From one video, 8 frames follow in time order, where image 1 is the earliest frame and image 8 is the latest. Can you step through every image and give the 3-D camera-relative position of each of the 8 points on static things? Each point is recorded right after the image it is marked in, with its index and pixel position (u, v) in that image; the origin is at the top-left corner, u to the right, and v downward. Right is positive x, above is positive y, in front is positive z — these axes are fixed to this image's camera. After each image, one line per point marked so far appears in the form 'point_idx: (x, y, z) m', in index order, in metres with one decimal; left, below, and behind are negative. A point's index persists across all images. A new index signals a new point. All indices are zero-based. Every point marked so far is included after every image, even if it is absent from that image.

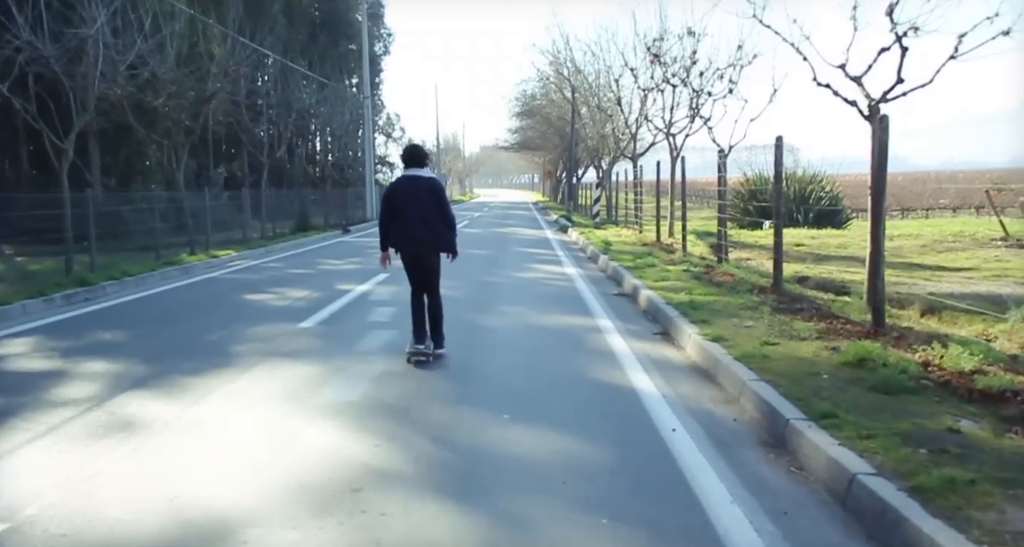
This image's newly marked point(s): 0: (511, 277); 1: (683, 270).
0: (0.0, -0.1, +15.0) m
1: (+3.1, 0.0, +14.1) m
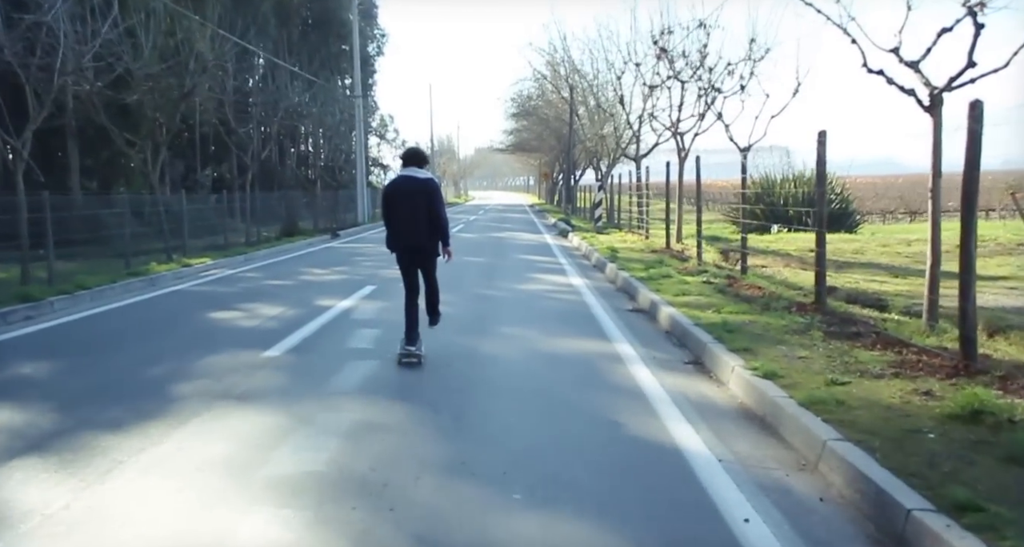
0: (0.0, -0.3, +13.6) m
1: (+3.1, -0.2, +12.7) m
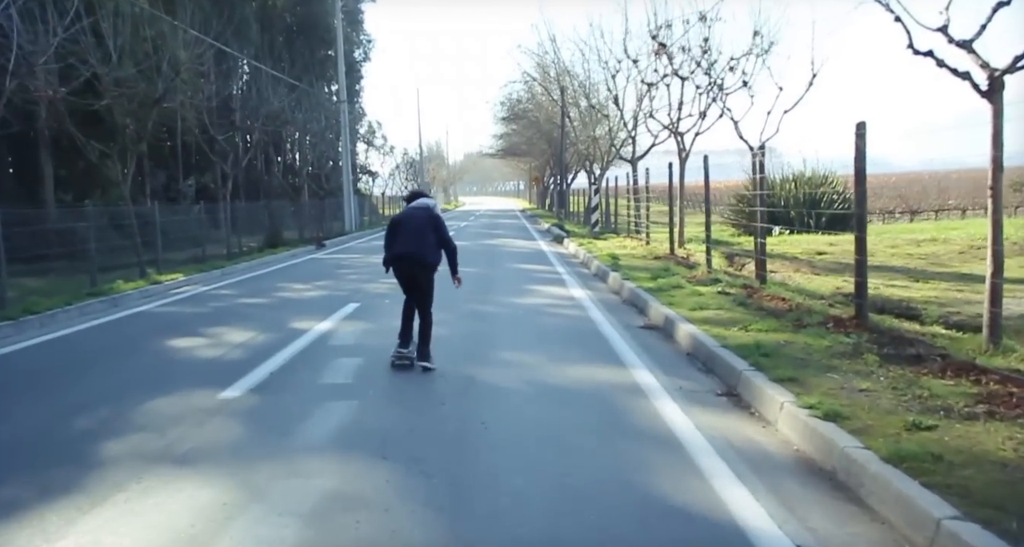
0: (0.0, -0.5, +12.4) m
1: (+3.0, -0.3, +11.5) m
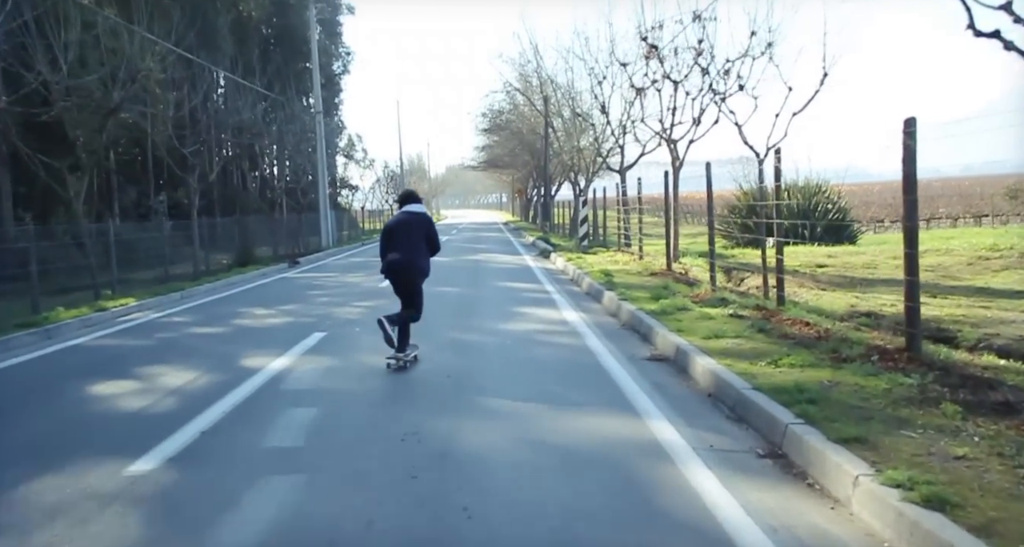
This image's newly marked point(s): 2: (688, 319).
0: (-0.2, -0.8, +11.0) m
1: (+2.9, -0.6, +10.2) m
2: (+2.3, -0.6, +10.5) m
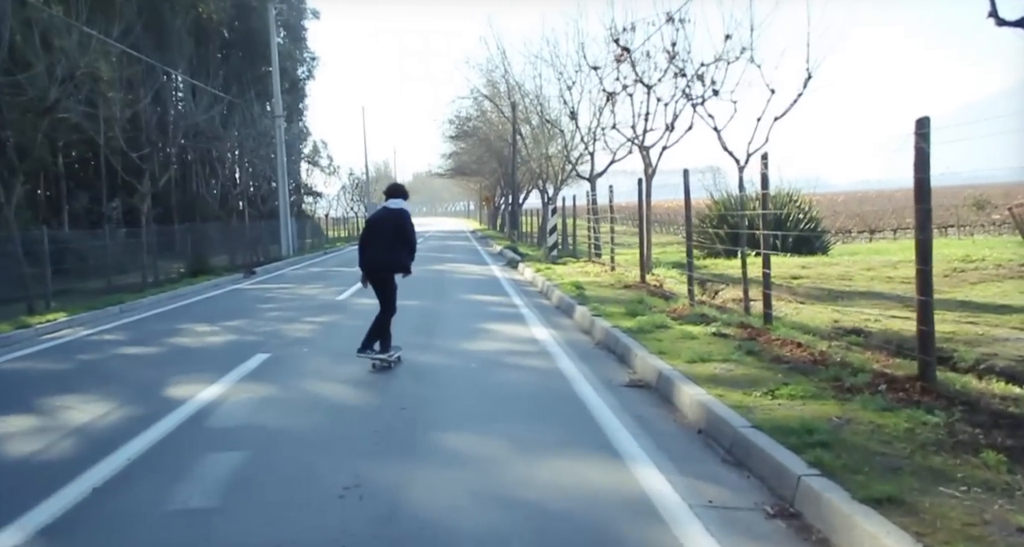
0: (-0.6, -1.0, +10.1) m
1: (+2.4, -0.8, +9.4) m
2: (+1.9, -0.8, +9.6) m
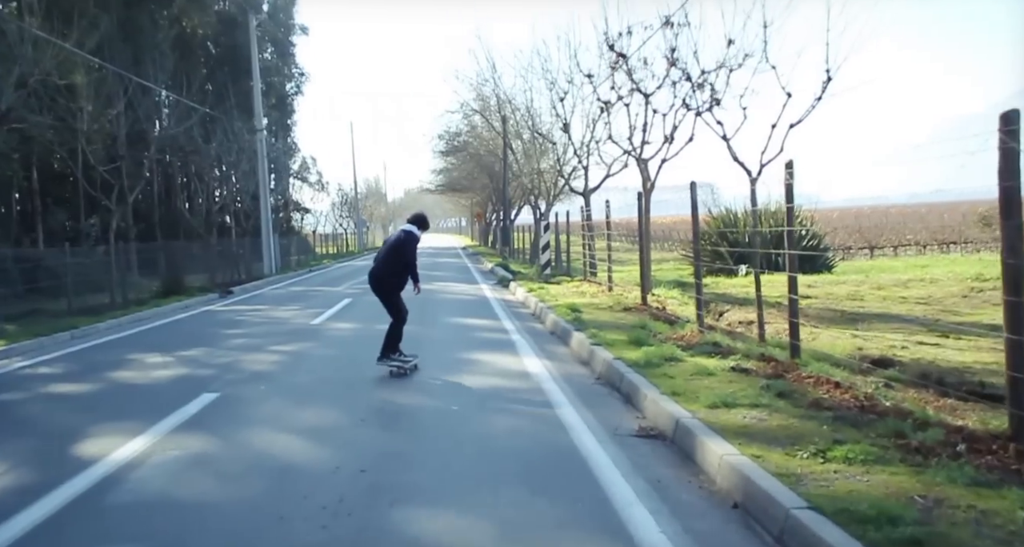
0: (-0.8, -1.3, +8.7) m
1: (+2.3, -1.0, +8.1) m
2: (+1.8, -1.1, +8.3) m
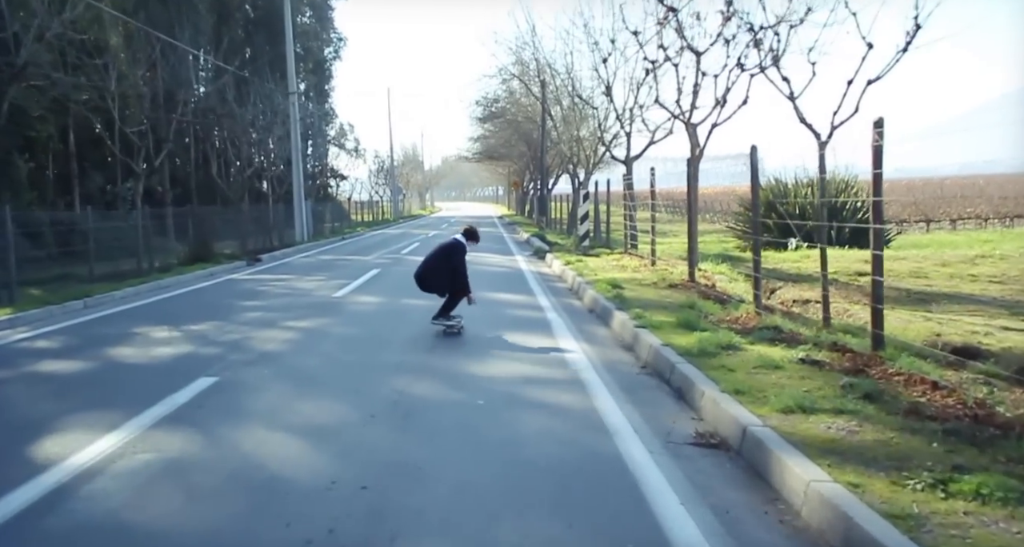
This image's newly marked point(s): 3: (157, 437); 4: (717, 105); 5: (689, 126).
0: (-0.4, -1.0, +7.7) m
1: (+2.6, -0.8, +6.9) m
2: (+2.1, -0.9, +7.2) m
3: (-2.6, -1.1, +5.6) m
4: (+4.6, +3.8, +17.9) m
5: (+4.1, +3.4, +18.2) m
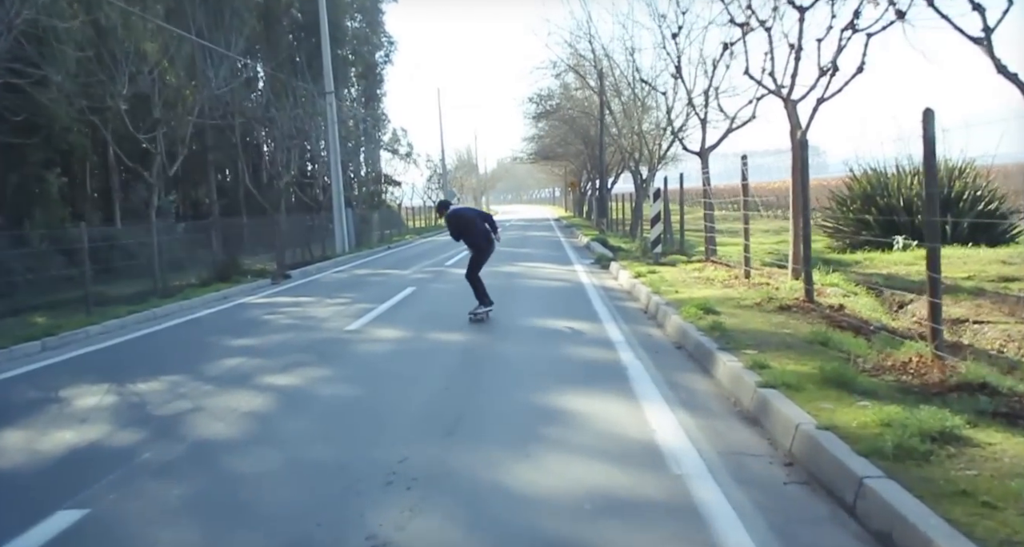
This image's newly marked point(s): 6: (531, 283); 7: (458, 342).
0: (-0.1, -1.3, +4.6) m
1: (+2.9, -1.1, +3.6) m
2: (+2.4, -1.1, +3.8) m
3: (-2.3, -1.5, +2.7) m
4: (+5.6, +3.6, +14.4) m
5: (+5.1, +3.1, +14.7) m
6: (+0.4, -0.2, +17.6) m
7: (-0.7, -0.9, +9.9) m
